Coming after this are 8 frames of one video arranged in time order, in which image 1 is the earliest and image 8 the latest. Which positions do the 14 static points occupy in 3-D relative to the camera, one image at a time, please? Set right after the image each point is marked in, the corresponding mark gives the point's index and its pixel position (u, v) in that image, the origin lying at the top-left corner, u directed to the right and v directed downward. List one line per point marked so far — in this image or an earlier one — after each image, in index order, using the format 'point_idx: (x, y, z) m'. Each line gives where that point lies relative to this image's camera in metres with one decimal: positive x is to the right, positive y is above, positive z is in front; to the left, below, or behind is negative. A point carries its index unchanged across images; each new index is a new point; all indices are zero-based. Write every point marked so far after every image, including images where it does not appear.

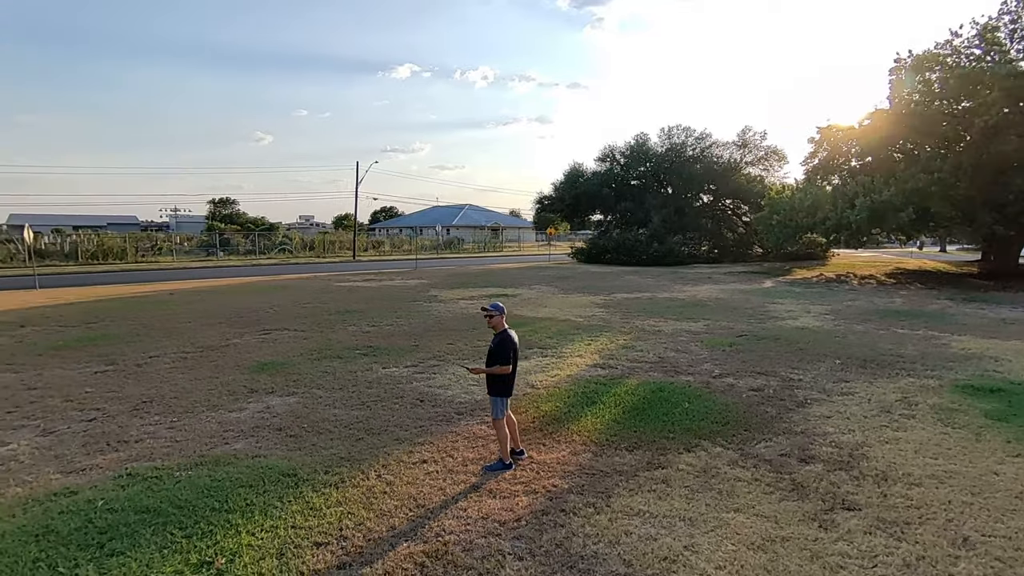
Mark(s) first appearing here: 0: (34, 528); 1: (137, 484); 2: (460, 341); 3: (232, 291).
0: (-3.1, -1.6, +3.6) m
1: (-2.9, -1.5, +4.2) m
2: (-0.9, -0.9, +9.2) m
3: (-9.3, 0.0, +18.4) m
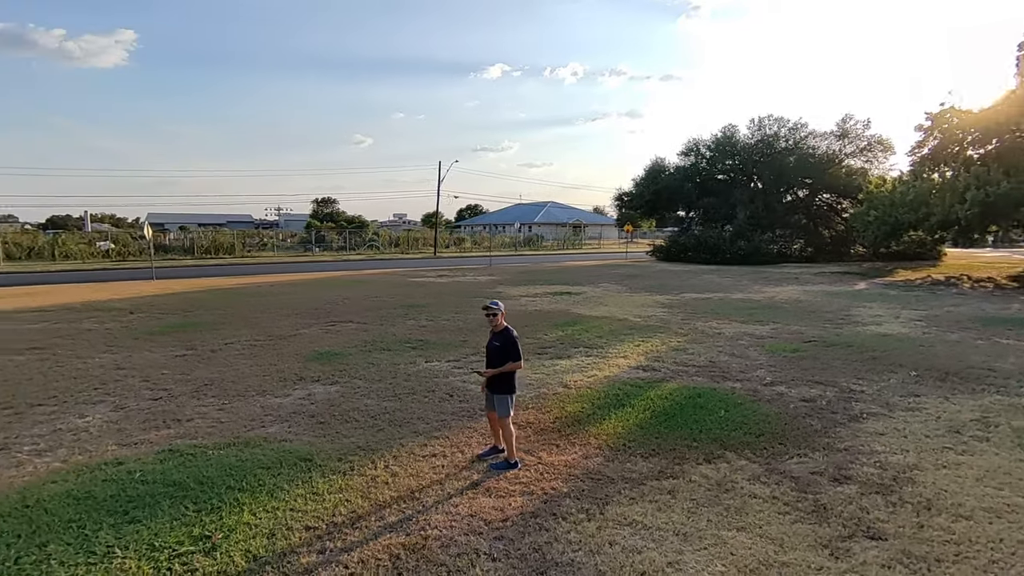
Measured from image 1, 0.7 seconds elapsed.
0: (-3.2, -1.5, +4.0) m
1: (-2.8, -1.4, +4.6) m
2: (-0.1, -0.8, +9.2) m
3: (-6.9, +0.2, +19.6) m
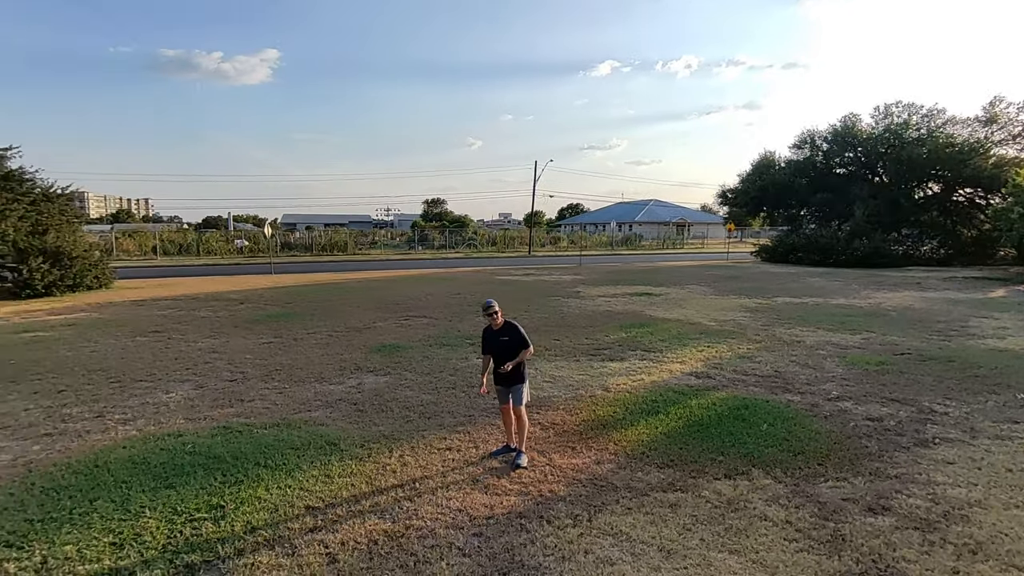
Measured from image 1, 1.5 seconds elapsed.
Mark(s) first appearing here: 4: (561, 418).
0: (-3.1, -1.4, +4.6) m
1: (-2.7, -1.4, +5.1) m
2: (+0.9, -0.8, +9.1) m
3: (-3.9, +0.3, +20.6) m
4: (+0.5, -1.3, +5.4) m
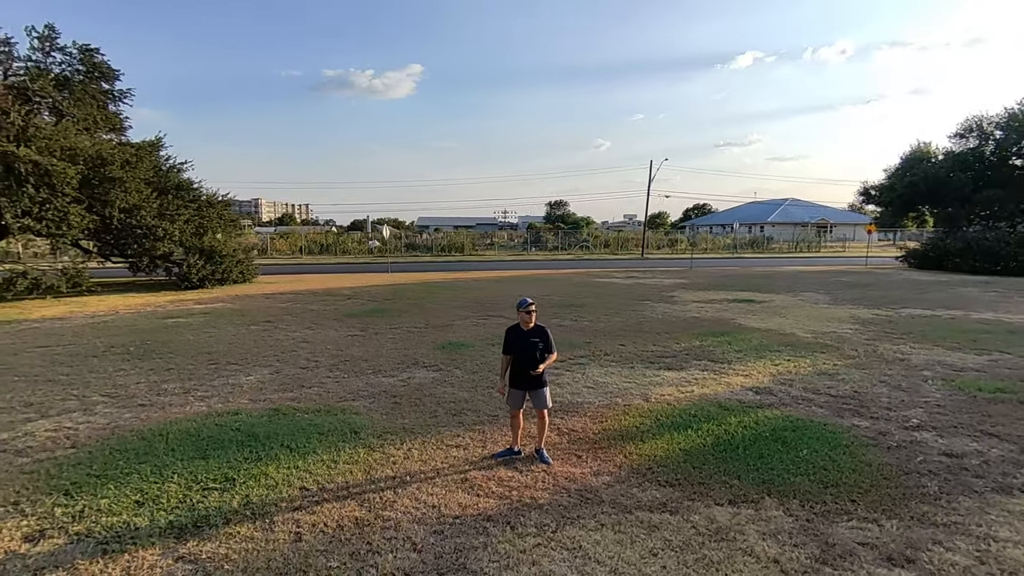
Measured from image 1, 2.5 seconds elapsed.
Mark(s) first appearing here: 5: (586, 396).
0: (-3.0, -1.4, +5.3) m
1: (-2.5, -1.3, +5.7) m
2: (+1.9, -0.9, +8.8) m
3: (-0.2, +0.3, +21.0) m
4: (+0.7, -1.3, +5.3) m
5: (+0.8, -1.2, +6.1) m
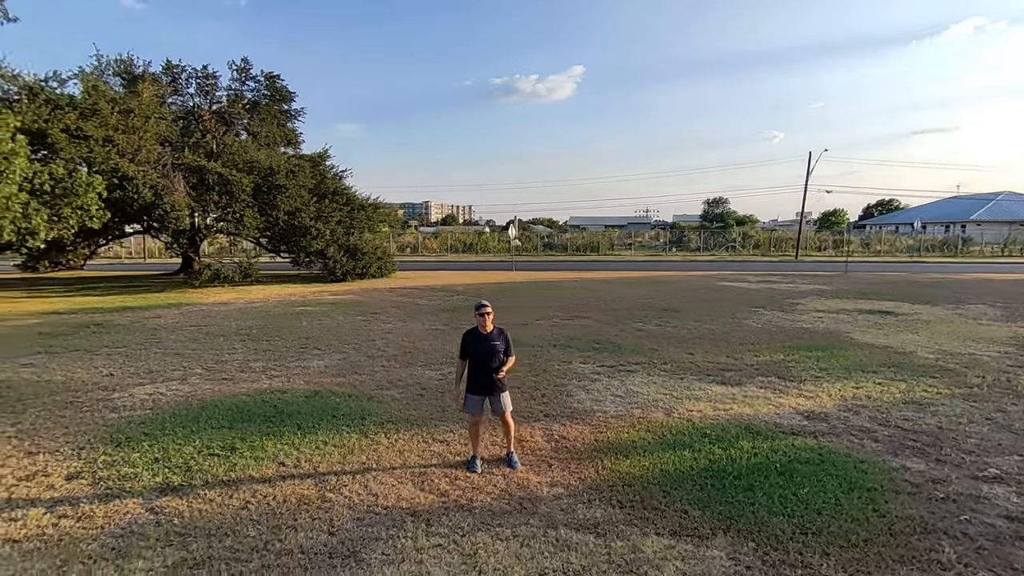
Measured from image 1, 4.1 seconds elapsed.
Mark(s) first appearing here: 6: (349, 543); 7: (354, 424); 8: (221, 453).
0: (-2.9, -1.3, +6.0) m
1: (-2.3, -1.2, +6.3) m
2: (+2.7, -1.0, +8.1) m
3: (+4.2, +0.2, +20.4) m
4: (+0.6, -1.3, +5.0) m
5: (+1.0, -1.2, +5.8) m
6: (-1.0, -1.5, +3.3) m
7: (-1.5, -1.3, +5.3) m
8: (-2.4, -1.4, +4.6) m
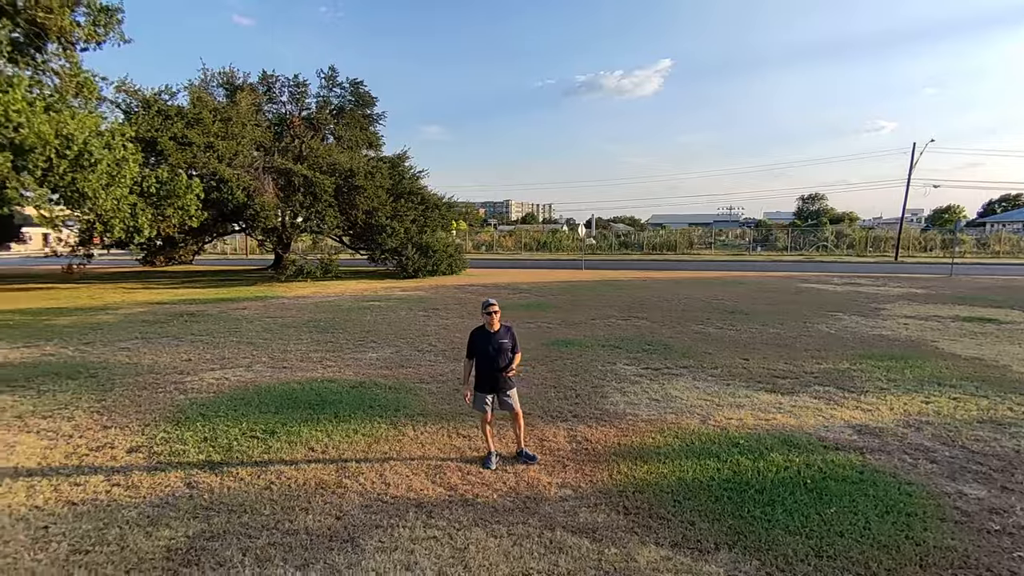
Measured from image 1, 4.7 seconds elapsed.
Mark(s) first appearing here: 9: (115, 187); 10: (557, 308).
0: (-2.6, -1.2, +6.4) m
1: (-1.9, -1.2, +6.6) m
2: (+3.4, -1.0, +7.6) m
3: (+6.6, +0.2, +19.6) m
4: (+0.8, -1.3, +4.9) m
5: (+1.3, -1.2, +5.7) m
6: (-1.0, -1.5, +3.4) m
7: (-1.3, -1.3, +5.5) m
8: (-2.3, -1.3, +5.0) m
9: (-10.0, +2.5, +13.9) m
10: (+1.1, -0.5, +13.0) m
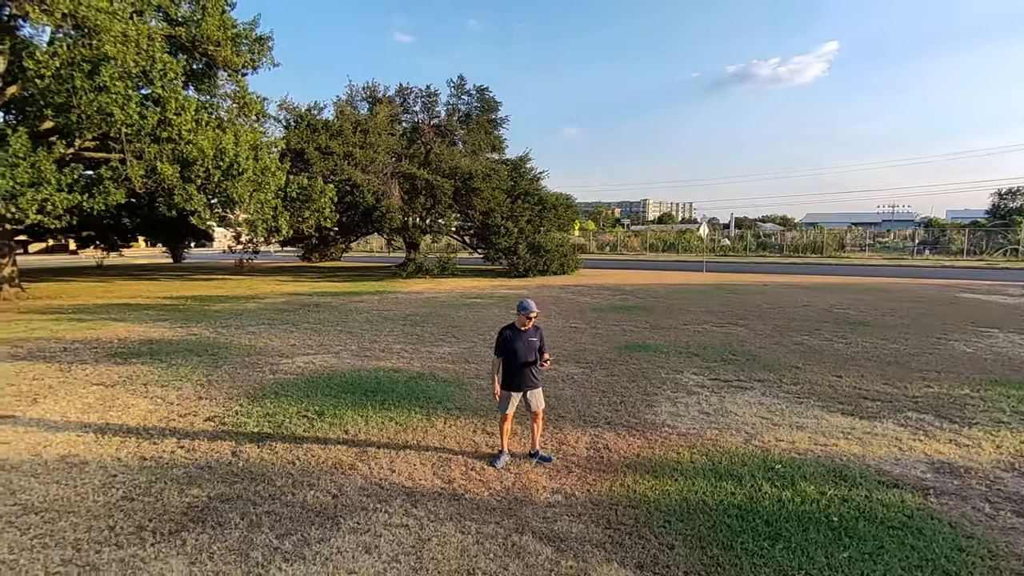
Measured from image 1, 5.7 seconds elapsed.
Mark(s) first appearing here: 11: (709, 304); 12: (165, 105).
0: (-1.9, -1.1, +7.0) m
1: (-1.3, -1.1, +7.0) m
2: (+4.1, -1.1, +6.7) m
3: (+10.1, 0.0, +17.6) m
4: (+1.0, -1.3, +4.7) m
5: (+1.6, -1.3, +5.3) m
6: (-1.1, -1.5, +3.7) m
7: (-0.9, -1.2, +5.8) m
8: (-2.0, -1.3, +5.5) m
9: (-7.3, +2.8, +16.0) m
10: (+3.2, -0.6, +12.4) m
11: (+4.9, -0.4, +13.7) m
12: (-8.4, +4.4, +13.4) m
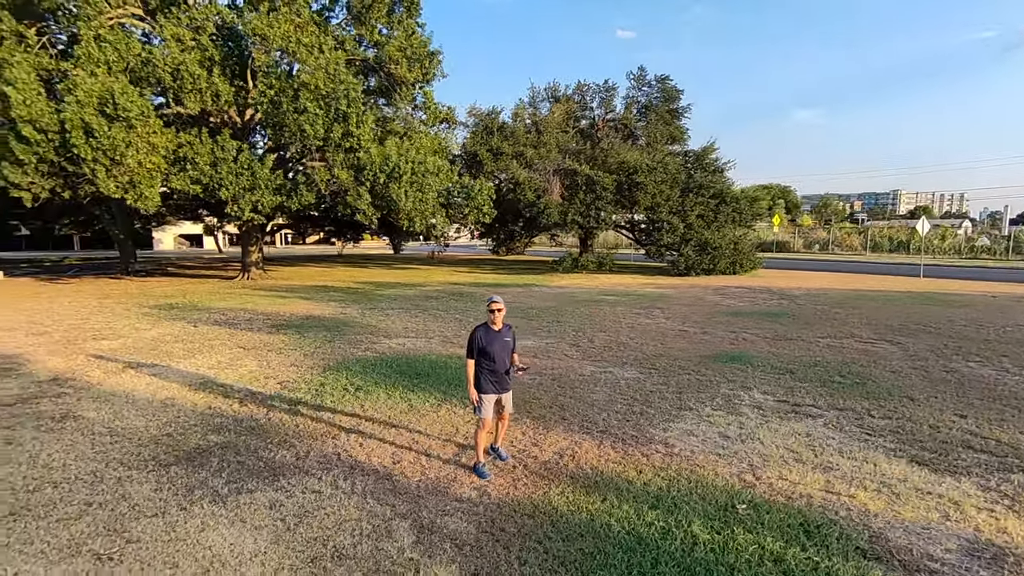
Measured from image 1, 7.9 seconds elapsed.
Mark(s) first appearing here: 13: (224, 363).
0: (-1.2, -1.0, +7.5) m
1: (-0.6, -1.0, +7.3) m
2: (+4.3, -1.2, +5.1) m
3: (+13.9, -0.4, +13.1) m
4: (+0.7, -1.3, +4.3) m
5: (+1.5, -1.3, +4.7) m
6: (-1.7, -1.4, +4.2) m
7: (-0.7, -1.2, +6.0) m
8: (-1.8, -1.1, +6.2) m
9: (-2.8, +3.1, +17.8) m
10: (+5.6, -0.6, +10.8) m
11: (+7.6, -0.6, +11.3) m
12: (-4.7, +4.8, +15.7) m
13: (-4.0, -1.0, +7.7) m
